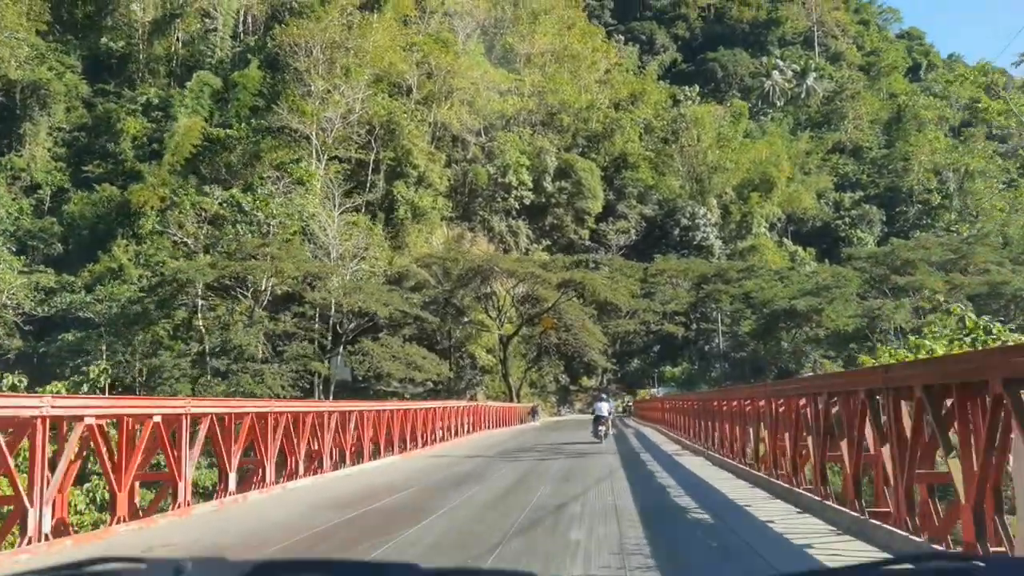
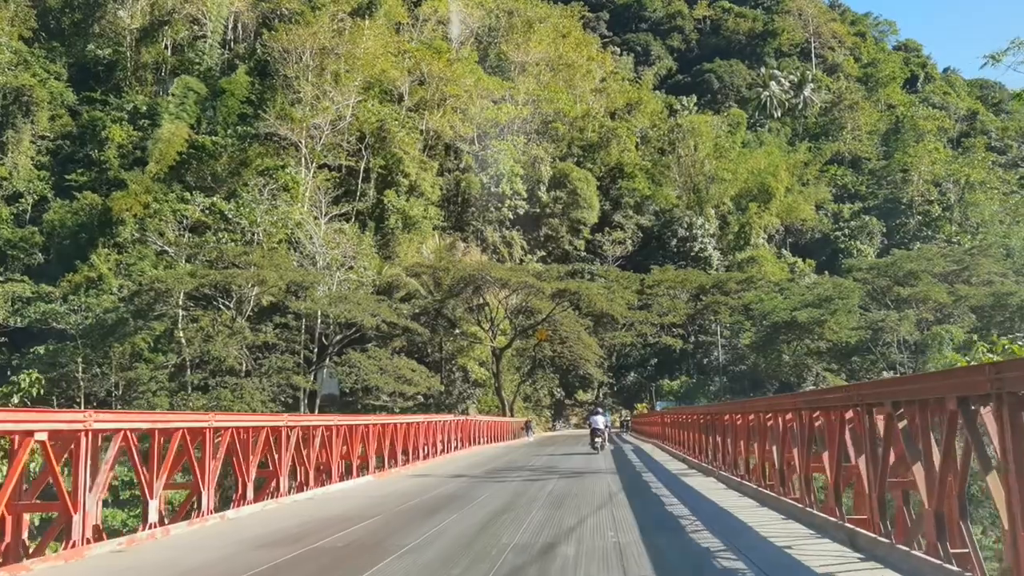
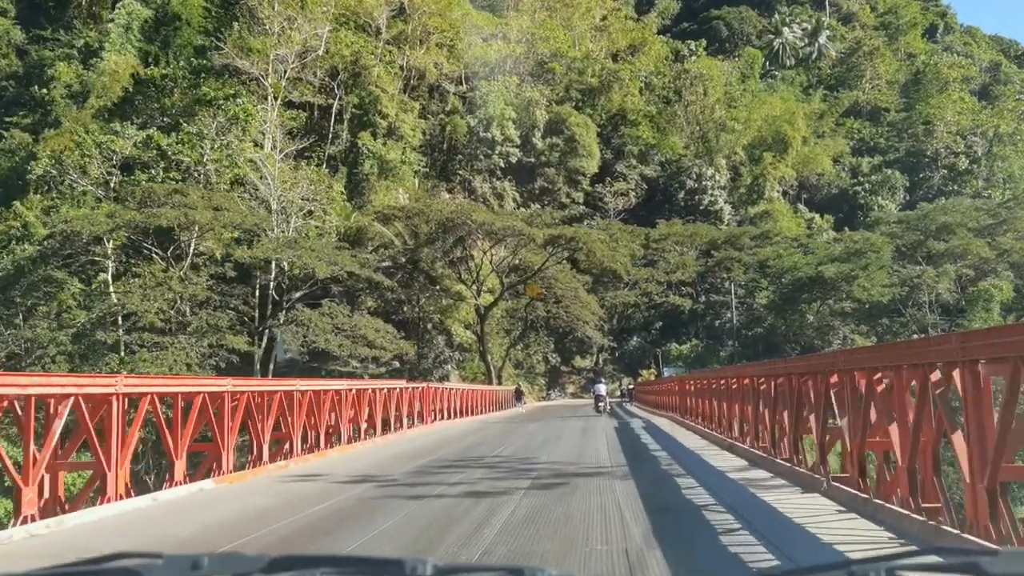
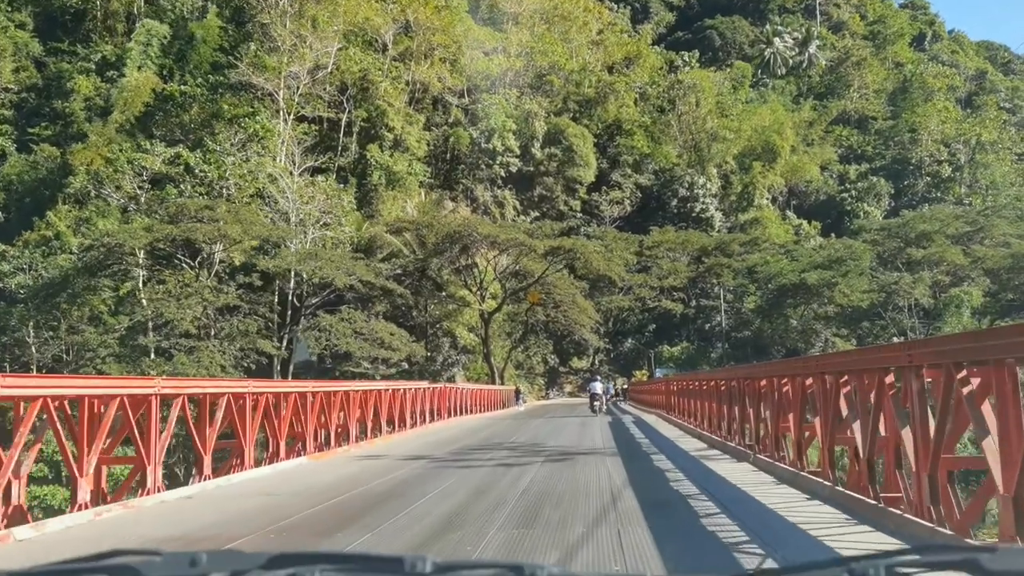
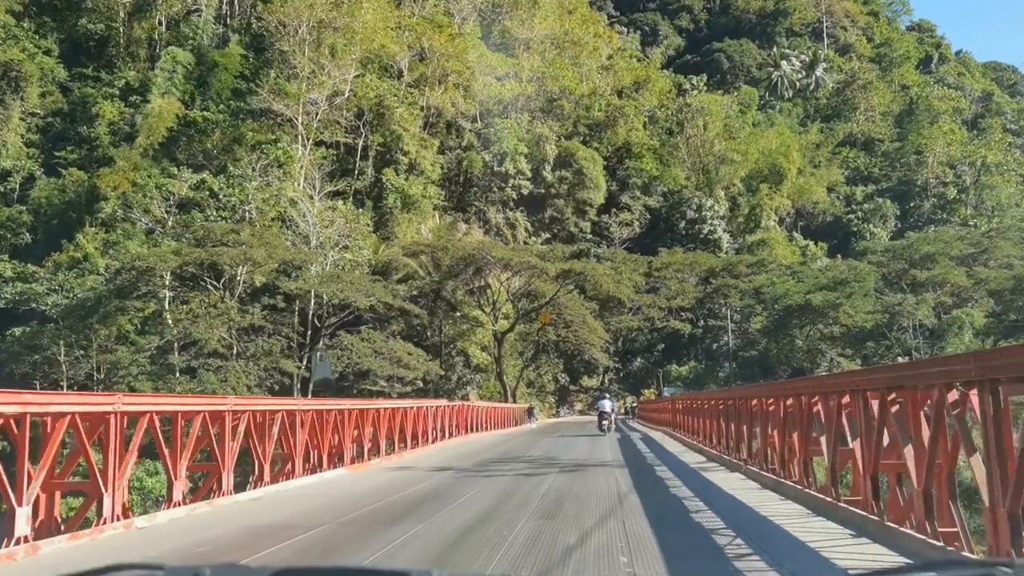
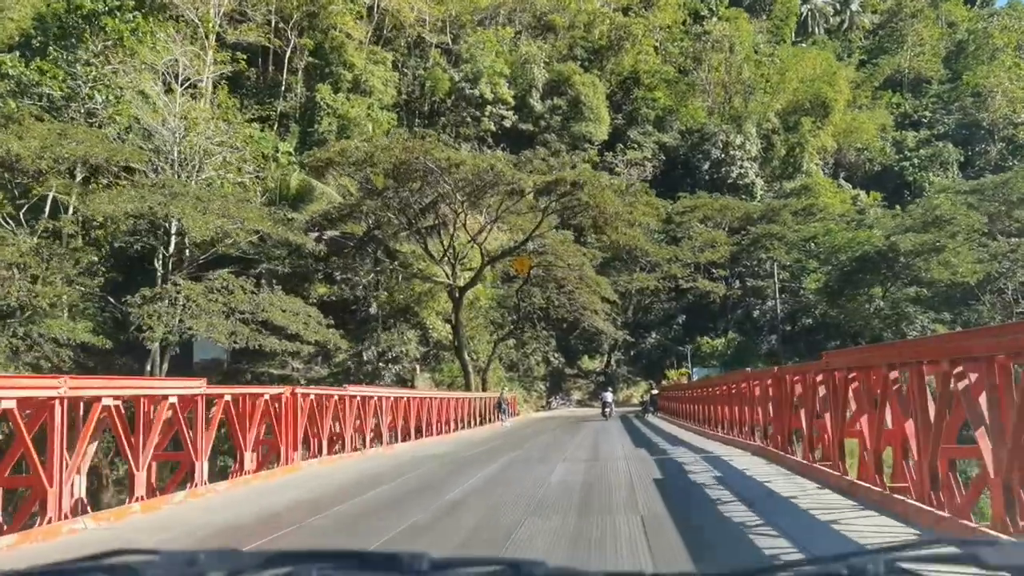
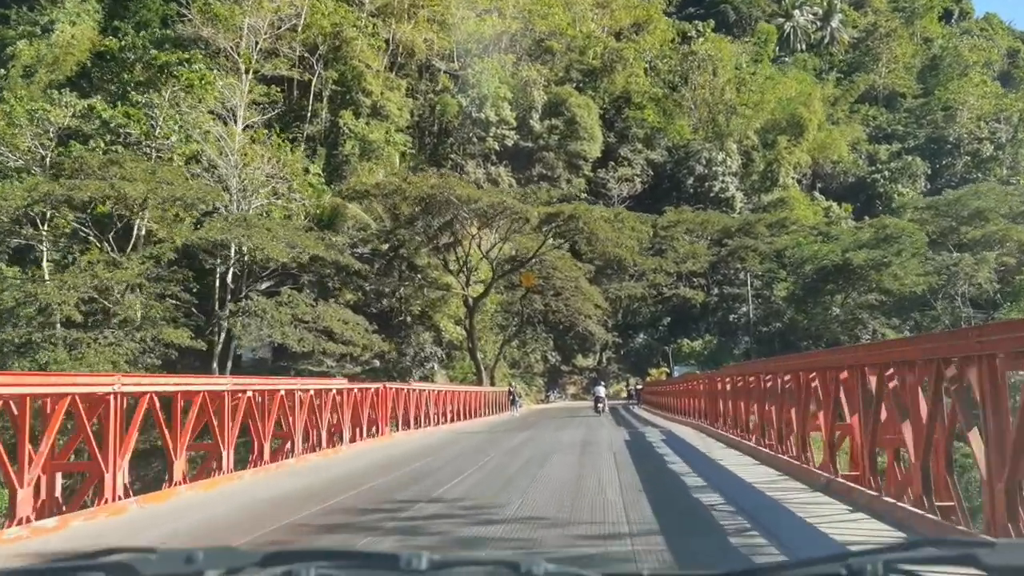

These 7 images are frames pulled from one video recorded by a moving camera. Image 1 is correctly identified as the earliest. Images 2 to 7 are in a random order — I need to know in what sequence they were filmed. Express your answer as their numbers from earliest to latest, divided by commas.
2, 5, 4, 3, 7, 6
